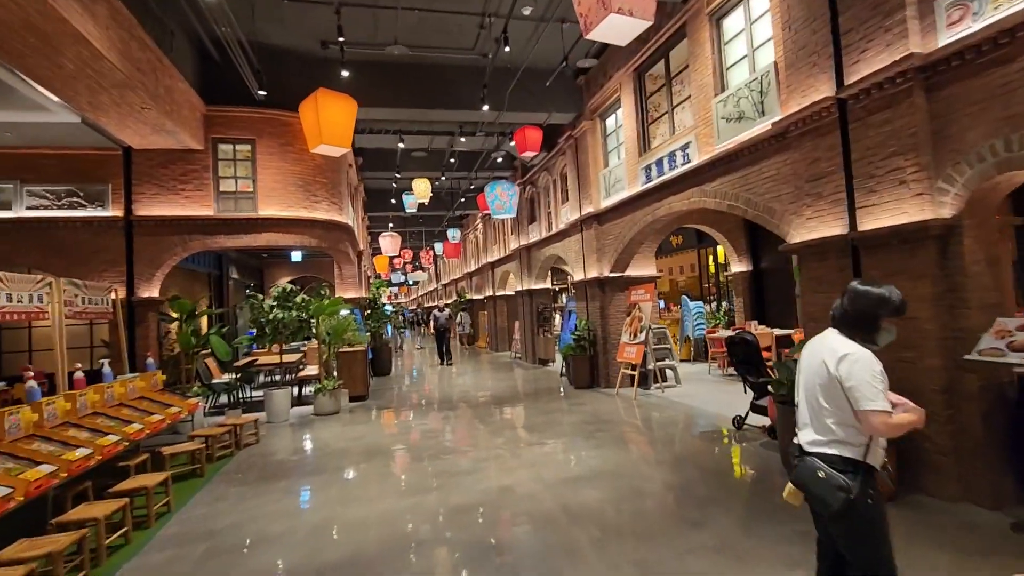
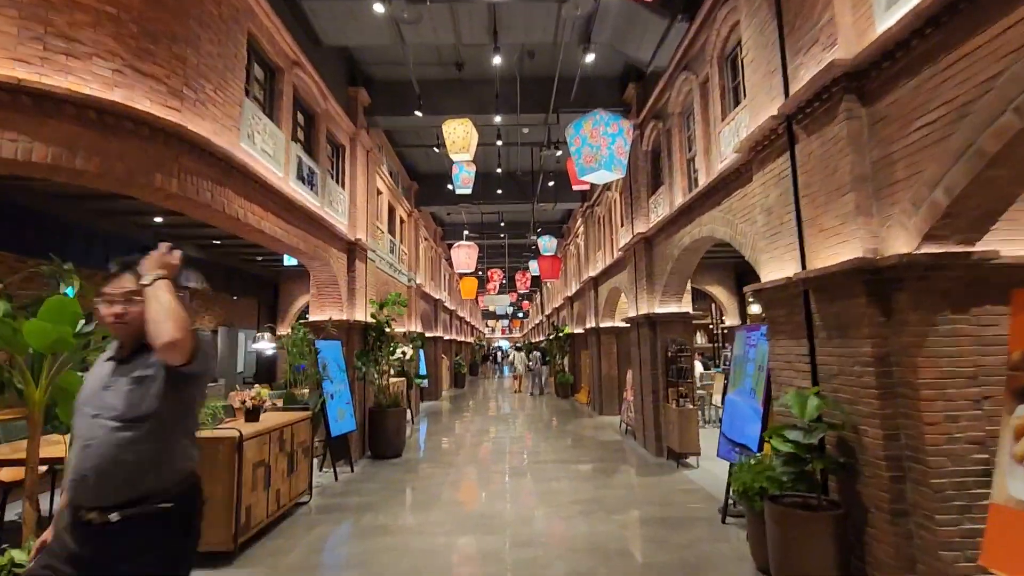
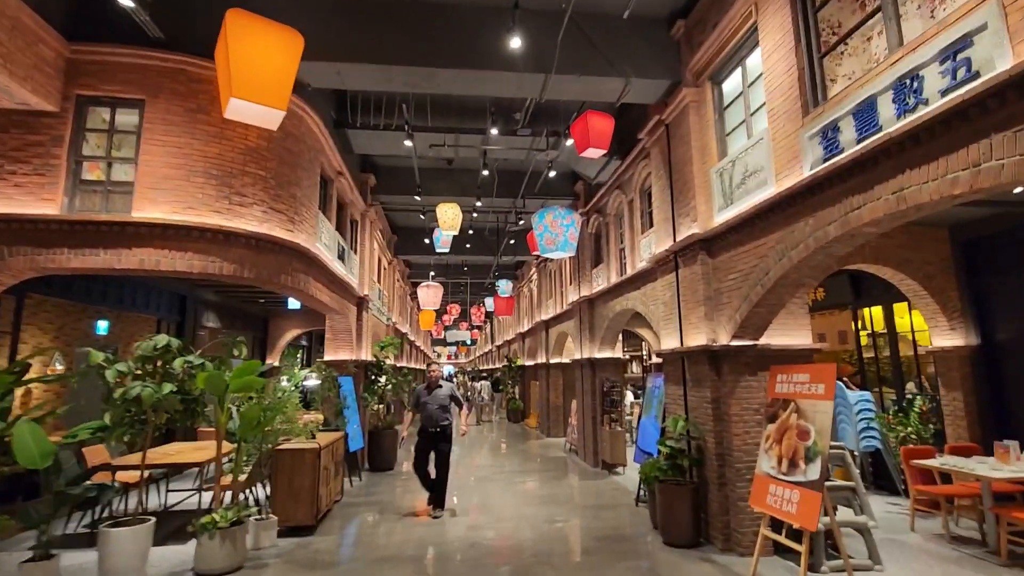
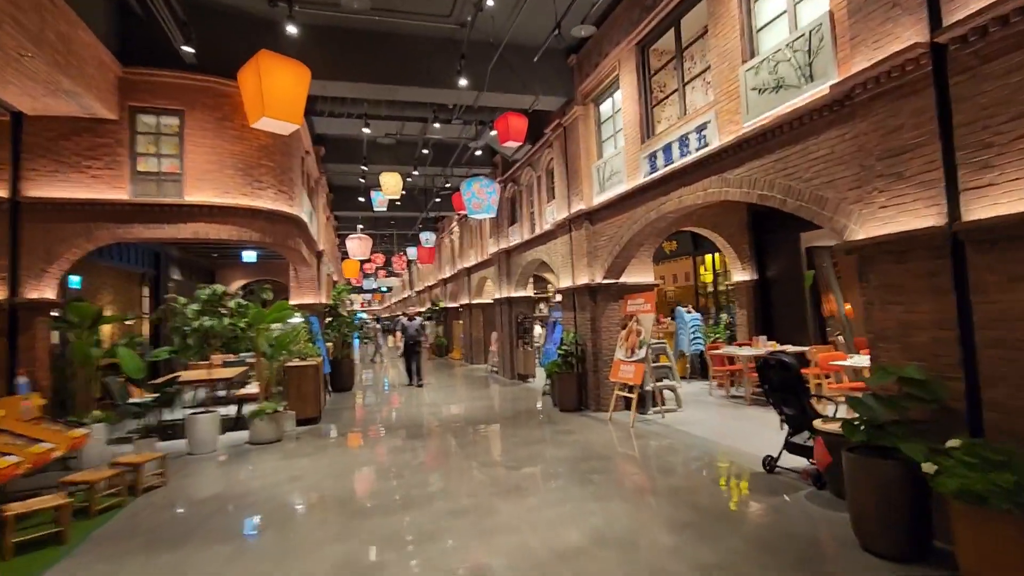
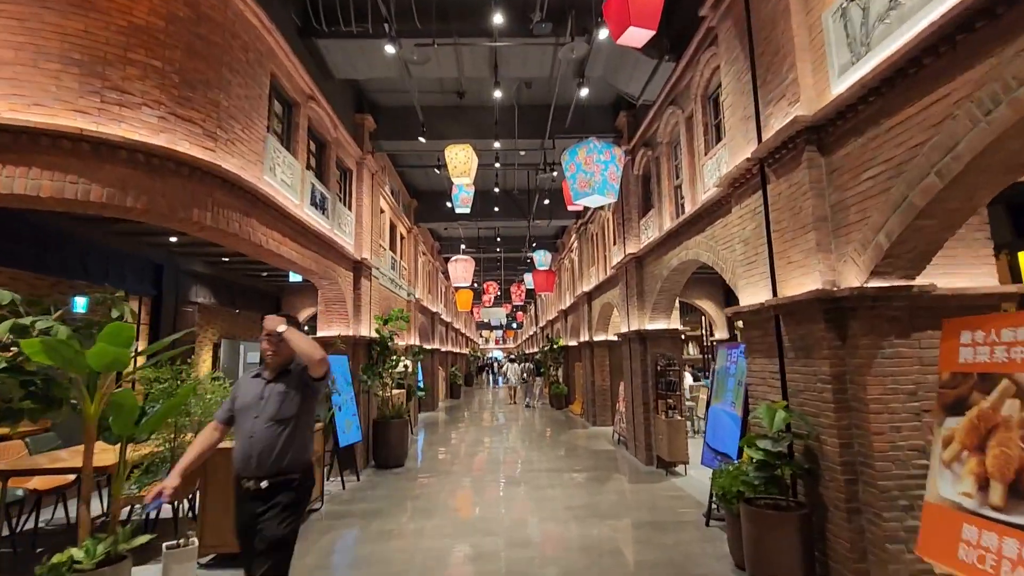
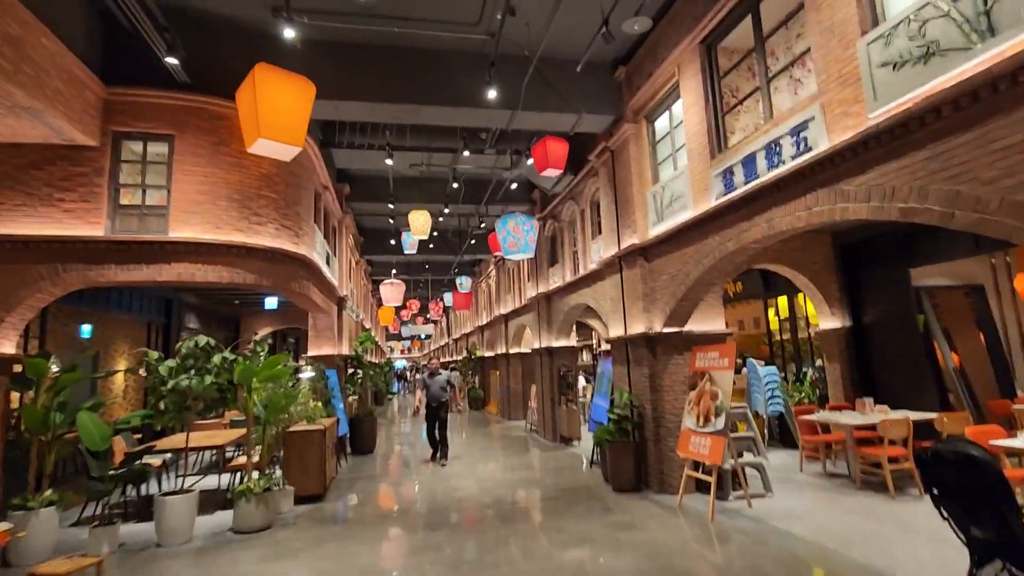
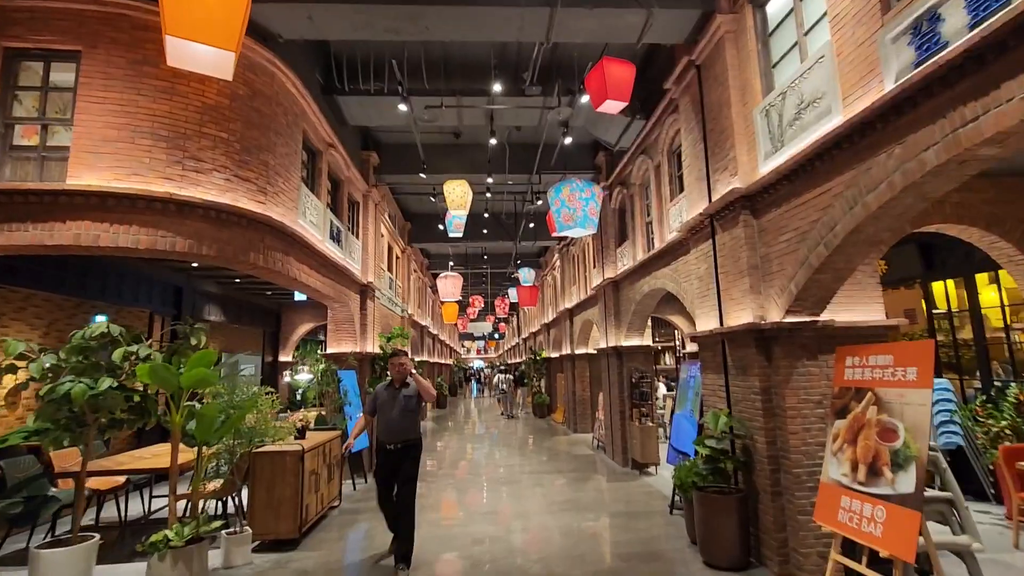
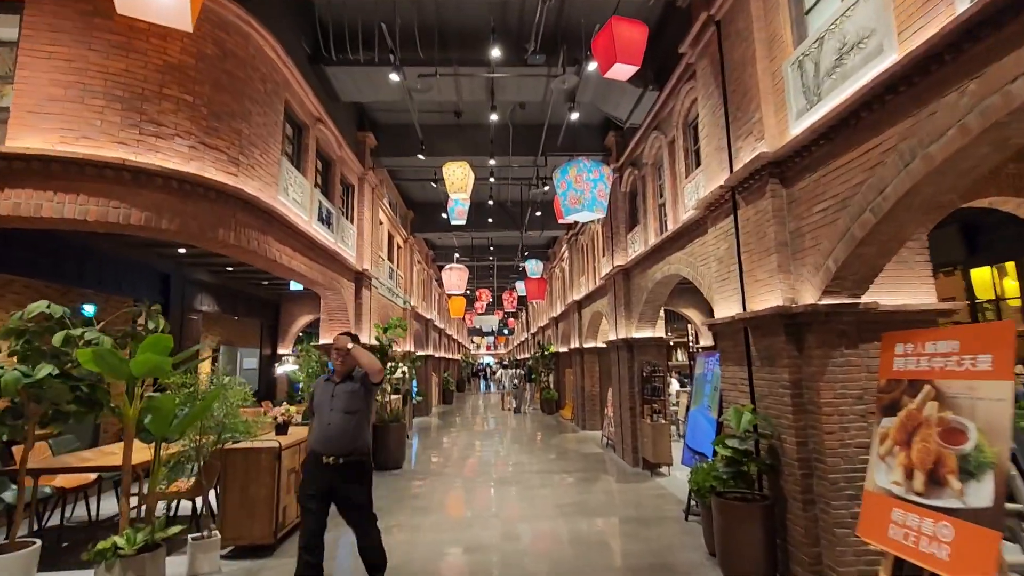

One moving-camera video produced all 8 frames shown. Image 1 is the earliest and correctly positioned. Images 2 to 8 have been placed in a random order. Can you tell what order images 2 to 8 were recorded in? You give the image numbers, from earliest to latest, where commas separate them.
4, 6, 3, 7, 8, 5, 2
